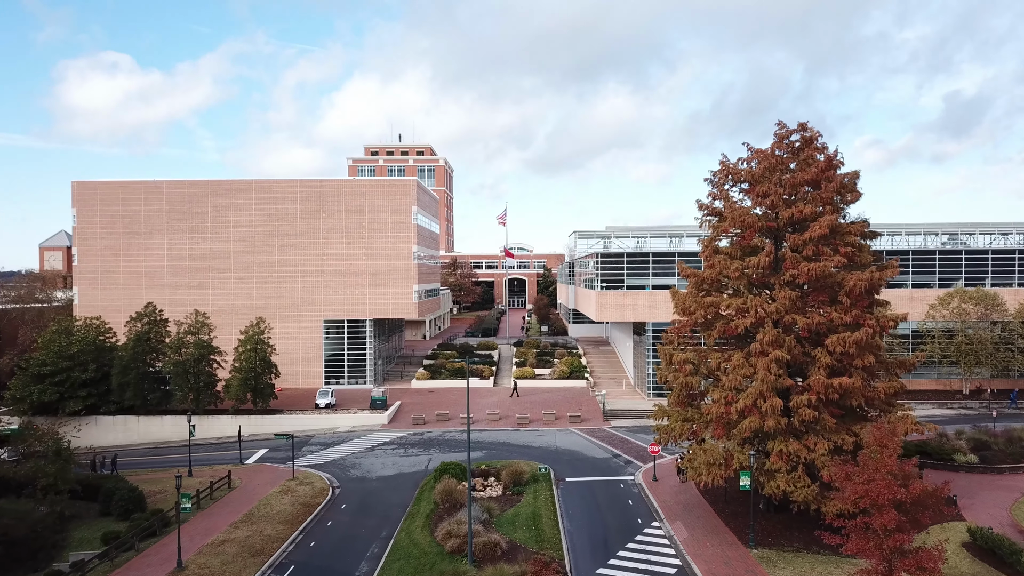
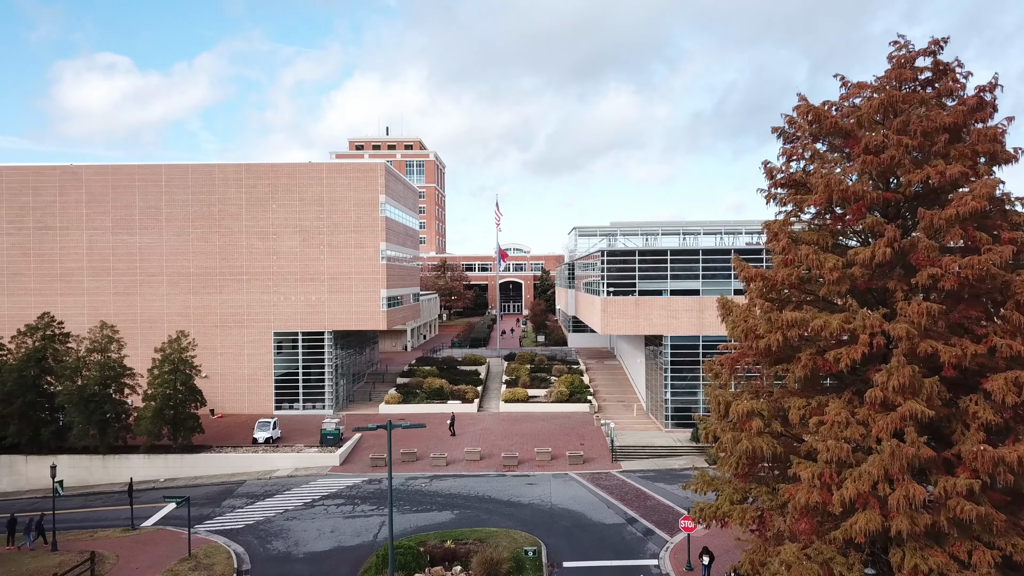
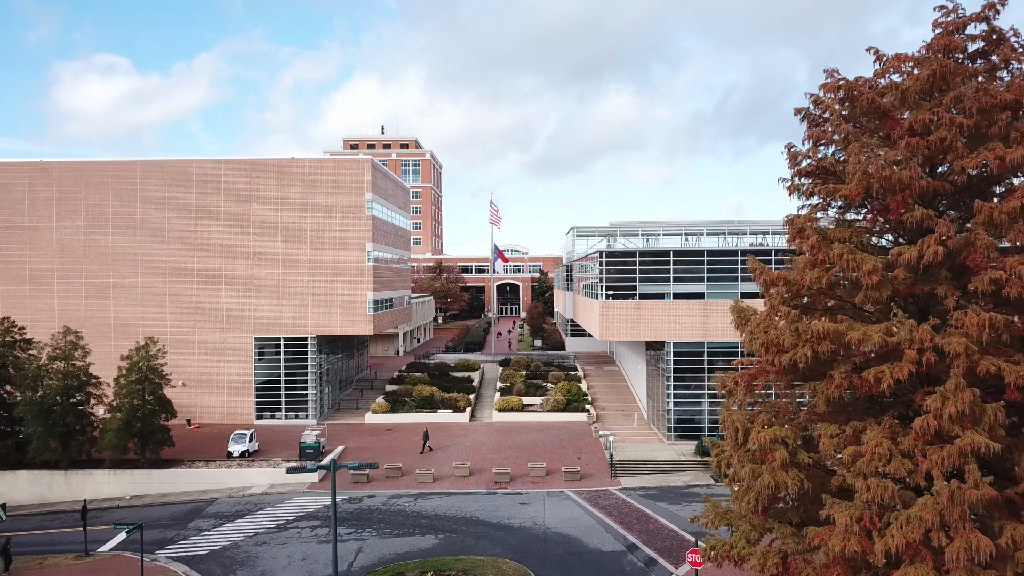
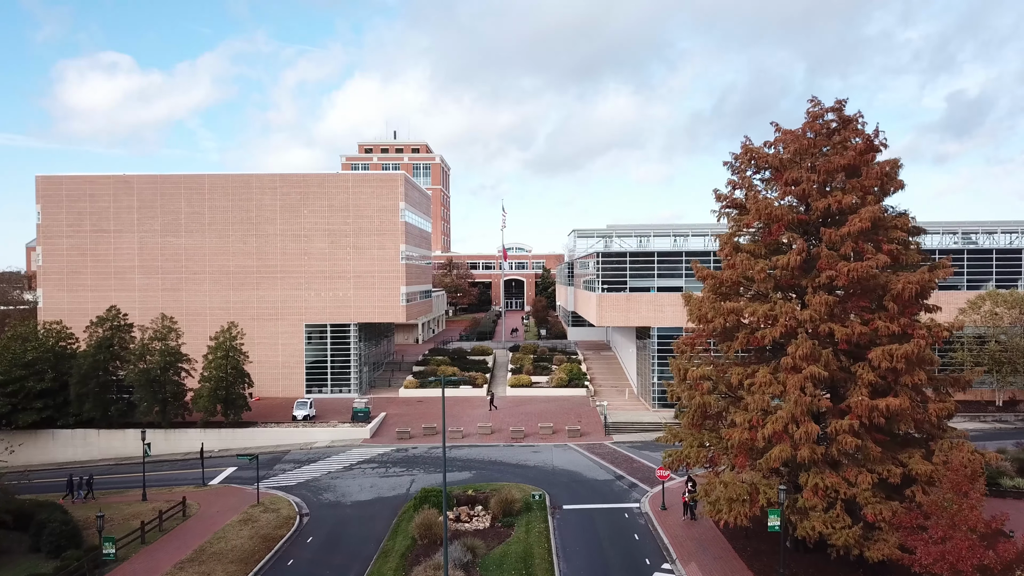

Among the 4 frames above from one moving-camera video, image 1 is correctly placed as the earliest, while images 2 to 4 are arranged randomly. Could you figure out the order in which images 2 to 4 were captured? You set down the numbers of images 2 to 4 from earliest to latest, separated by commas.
4, 2, 3
